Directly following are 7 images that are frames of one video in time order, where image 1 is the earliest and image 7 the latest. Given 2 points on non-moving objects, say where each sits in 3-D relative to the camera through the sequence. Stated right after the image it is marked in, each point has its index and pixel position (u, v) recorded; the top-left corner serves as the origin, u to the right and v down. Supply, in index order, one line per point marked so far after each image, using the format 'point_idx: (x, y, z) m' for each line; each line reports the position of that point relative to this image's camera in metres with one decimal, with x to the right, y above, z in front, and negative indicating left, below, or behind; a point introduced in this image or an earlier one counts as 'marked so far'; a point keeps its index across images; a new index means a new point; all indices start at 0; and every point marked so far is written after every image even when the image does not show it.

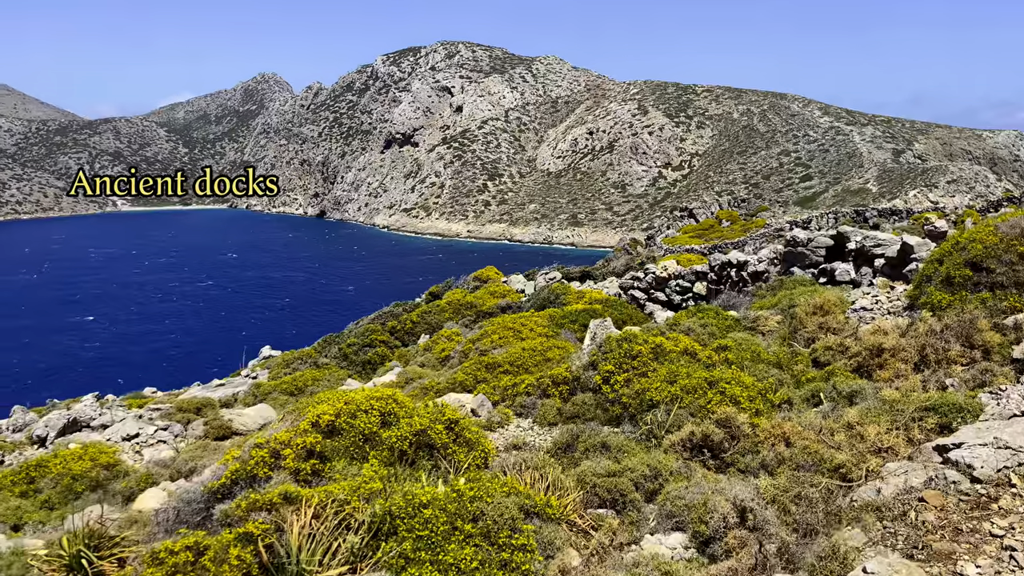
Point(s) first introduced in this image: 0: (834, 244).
0: (+6.7, +0.9, +16.9) m
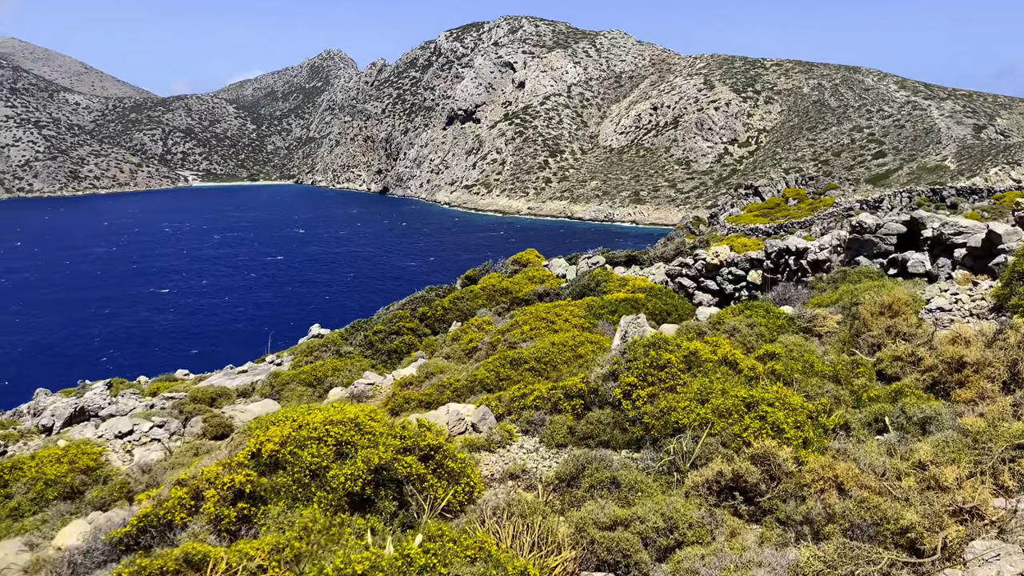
0: (+7.3, +1.0, +15.0) m
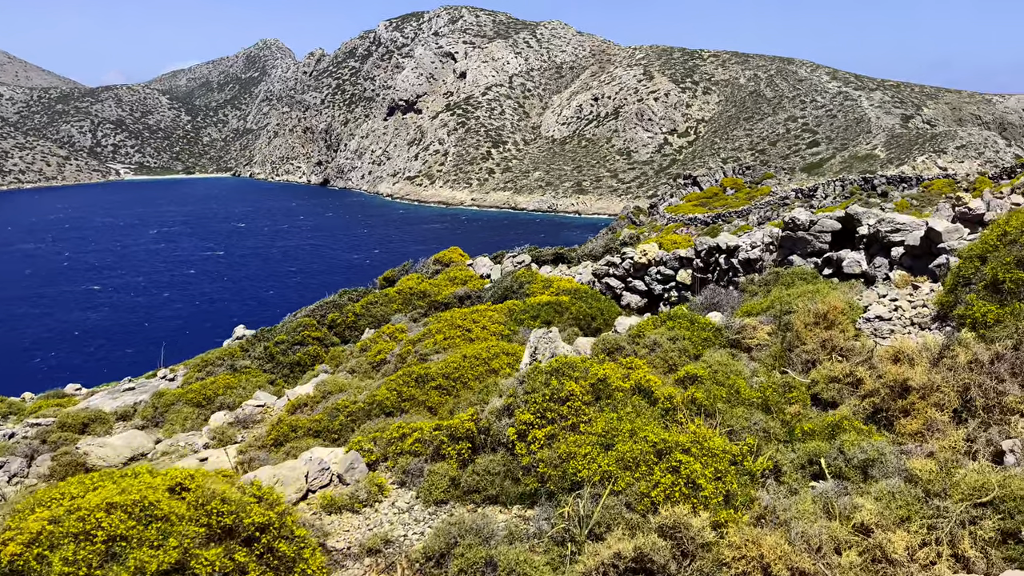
0: (+5.7, +1.0, +14.0) m
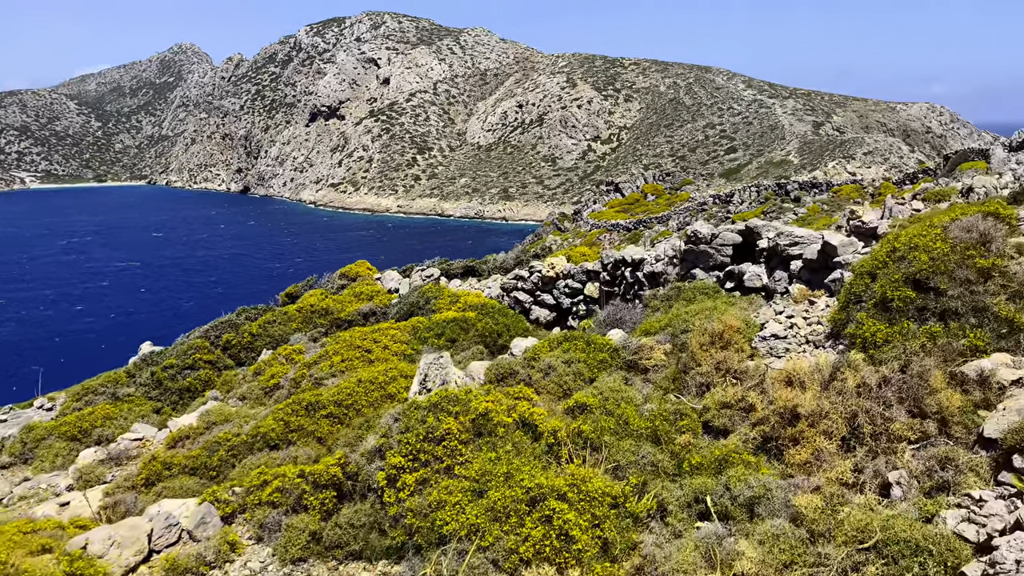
0: (+4.0, +0.8, +13.9) m
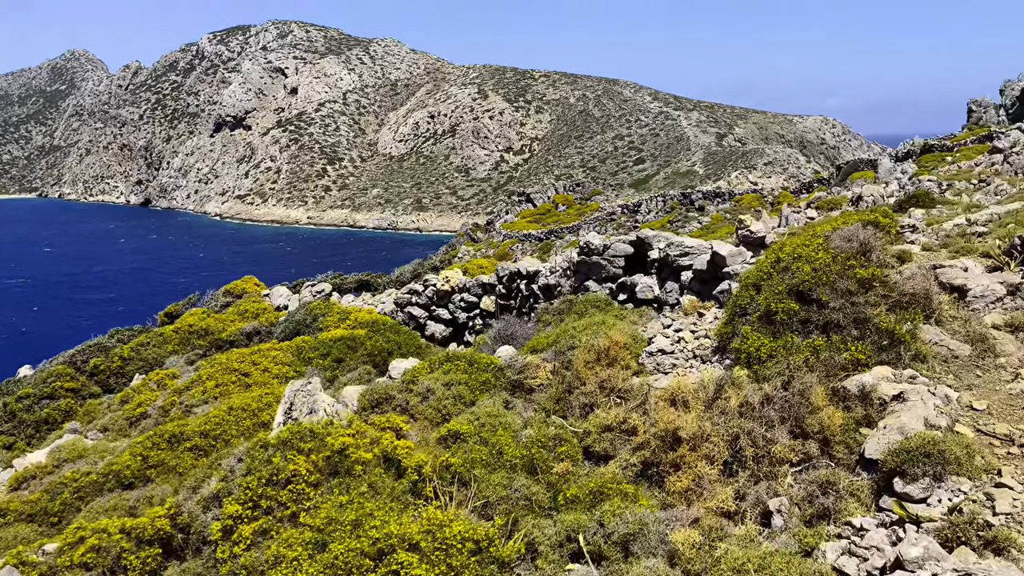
0: (+2.1, +0.6, +13.6) m
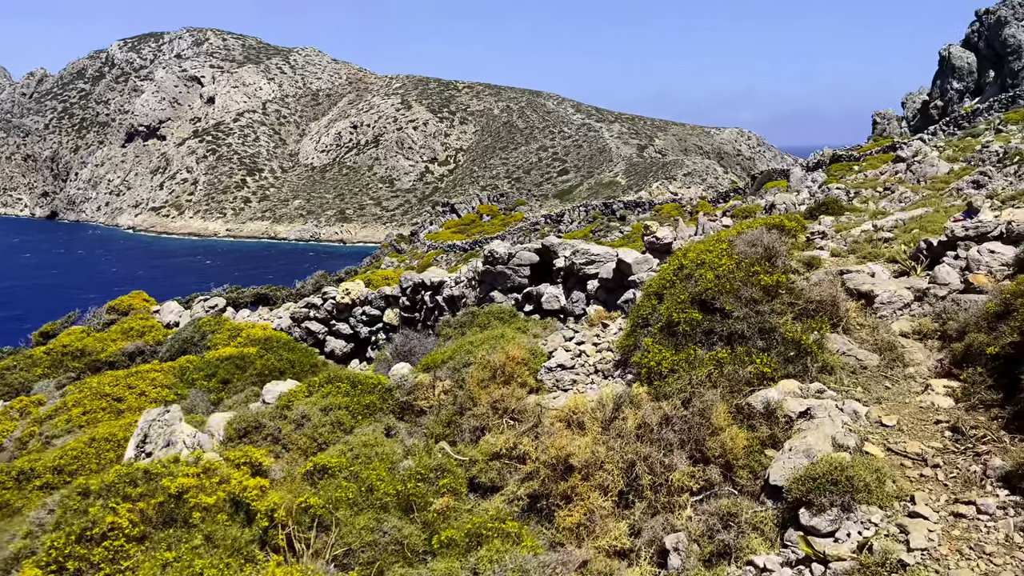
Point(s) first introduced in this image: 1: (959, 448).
0: (+0.5, +0.4, +13.0) m
1: (+3.0, -1.1, +5.4) m
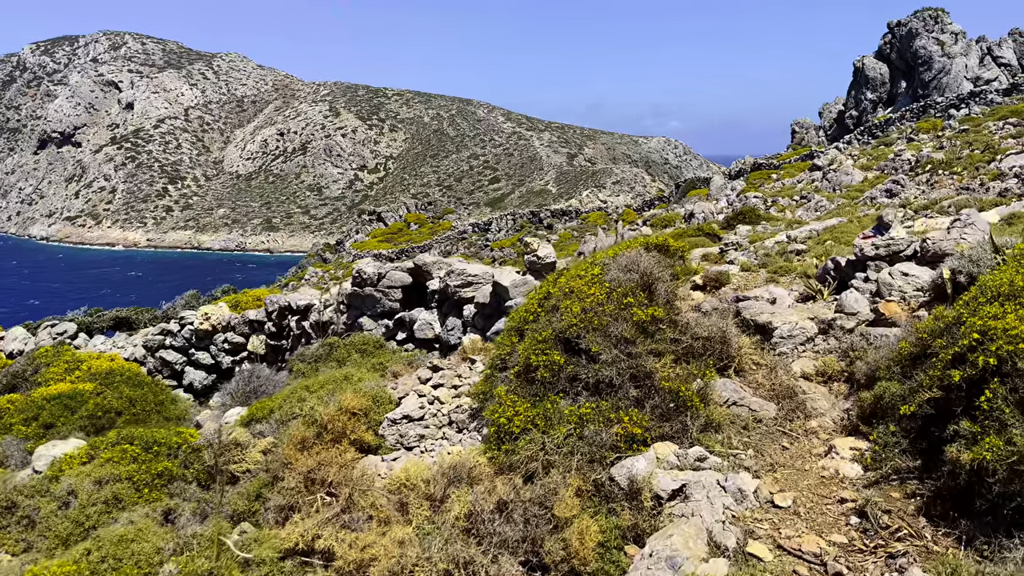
0: (-1.3, +0.1, +11.5) m
1: (+1.8, -1.3, +4.1) m
